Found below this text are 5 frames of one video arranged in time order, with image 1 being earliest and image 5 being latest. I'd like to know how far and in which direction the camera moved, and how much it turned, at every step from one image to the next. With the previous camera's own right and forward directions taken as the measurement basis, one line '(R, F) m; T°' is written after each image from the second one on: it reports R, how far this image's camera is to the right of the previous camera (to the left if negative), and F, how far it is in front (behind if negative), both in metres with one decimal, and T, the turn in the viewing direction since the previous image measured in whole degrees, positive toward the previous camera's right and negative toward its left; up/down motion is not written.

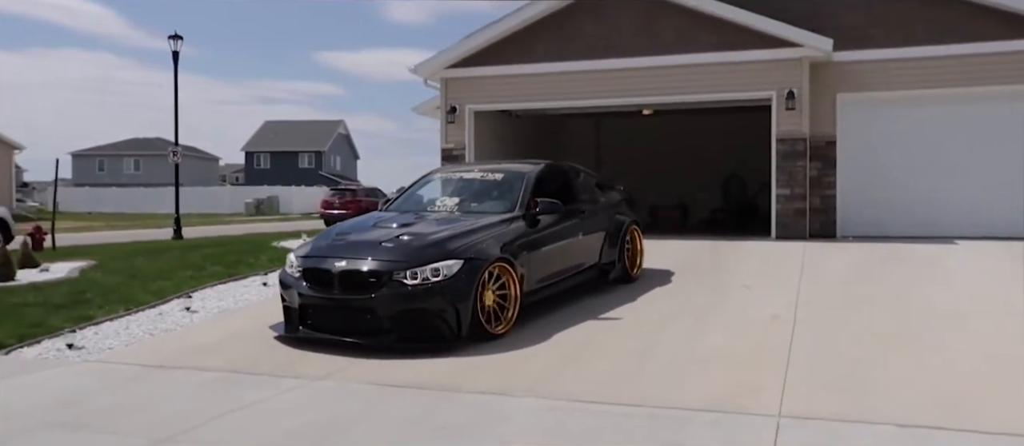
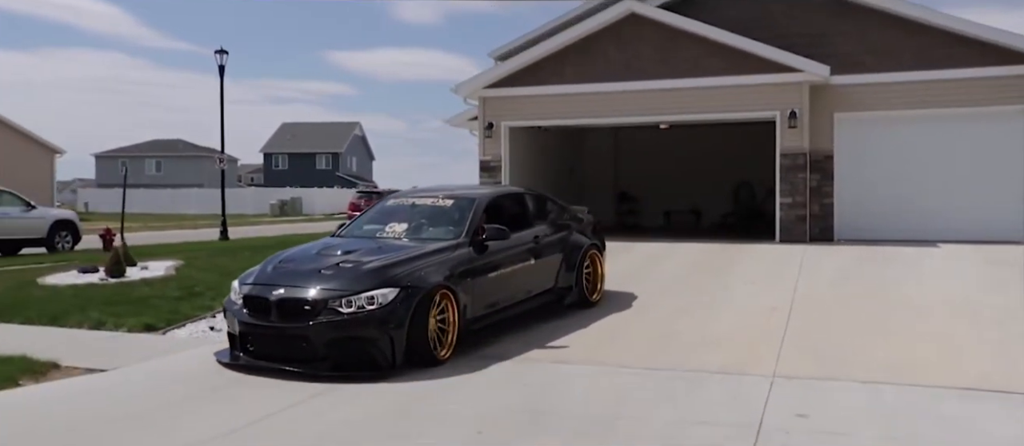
(-0.4, -1.7) m; -1°
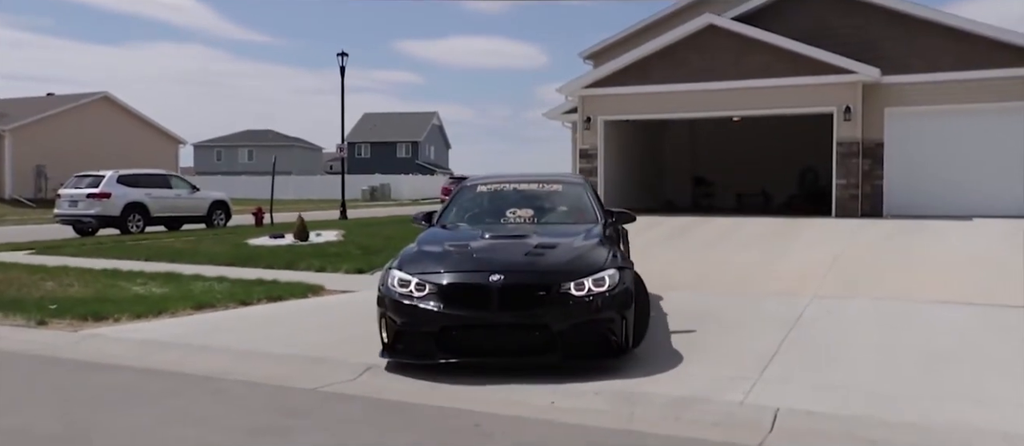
(-0.6, -3.1) m; -5°
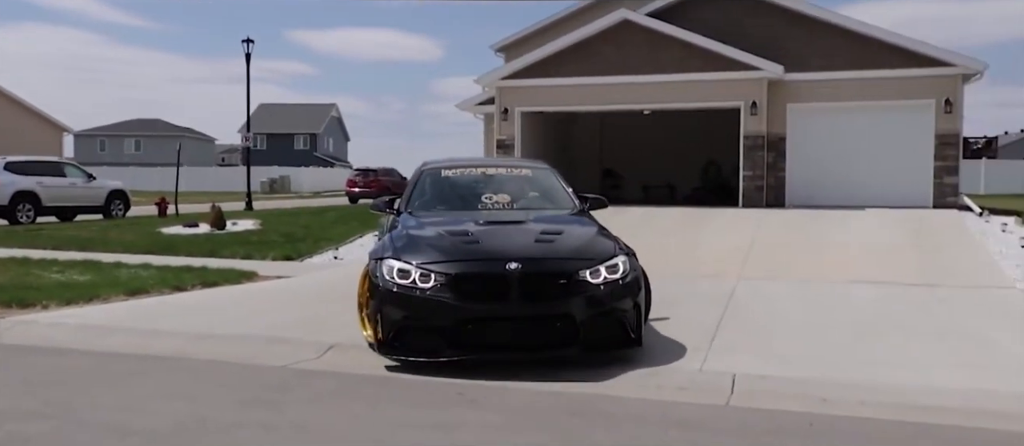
(-0.5, -0.1) m; +7°
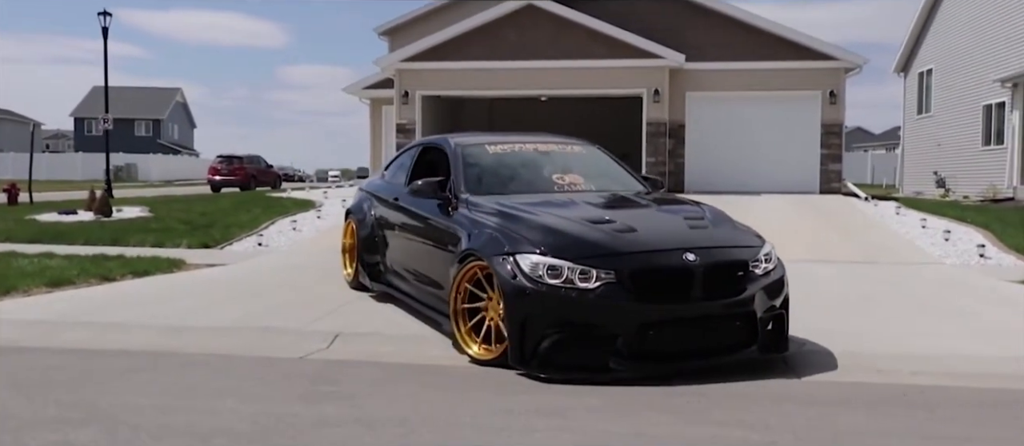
(-1.2, +0.4) m; +11°
